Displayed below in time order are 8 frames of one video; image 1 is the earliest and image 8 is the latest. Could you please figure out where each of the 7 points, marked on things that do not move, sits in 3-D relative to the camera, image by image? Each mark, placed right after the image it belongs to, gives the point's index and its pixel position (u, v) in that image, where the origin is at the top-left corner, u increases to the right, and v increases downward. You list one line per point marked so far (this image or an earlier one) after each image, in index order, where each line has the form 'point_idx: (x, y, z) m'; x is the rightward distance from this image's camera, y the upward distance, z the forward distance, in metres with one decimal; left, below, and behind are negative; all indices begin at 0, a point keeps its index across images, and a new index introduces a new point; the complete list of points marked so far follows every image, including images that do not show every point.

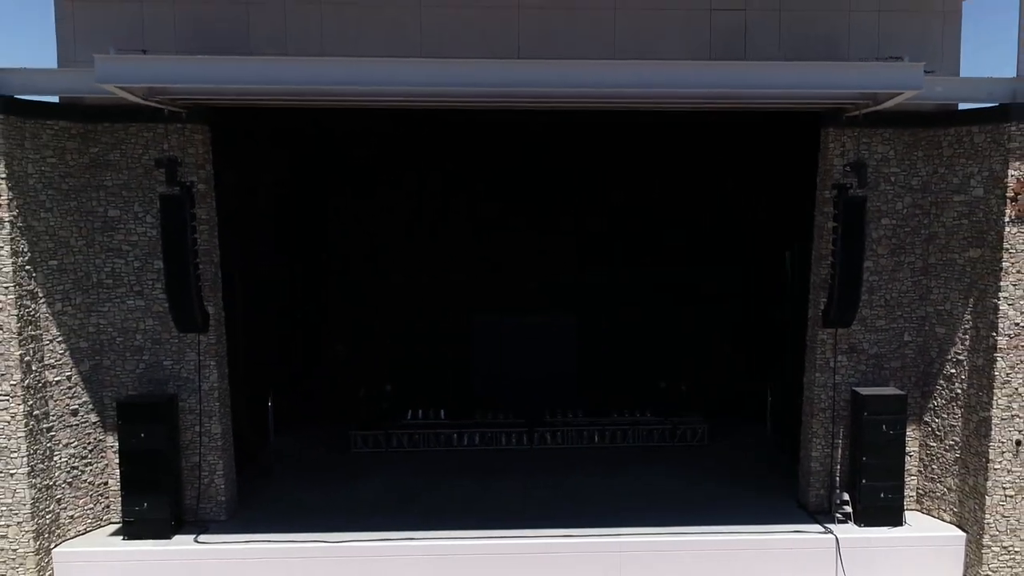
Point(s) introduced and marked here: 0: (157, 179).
0: (-5.8, +1.8, +11.5) m
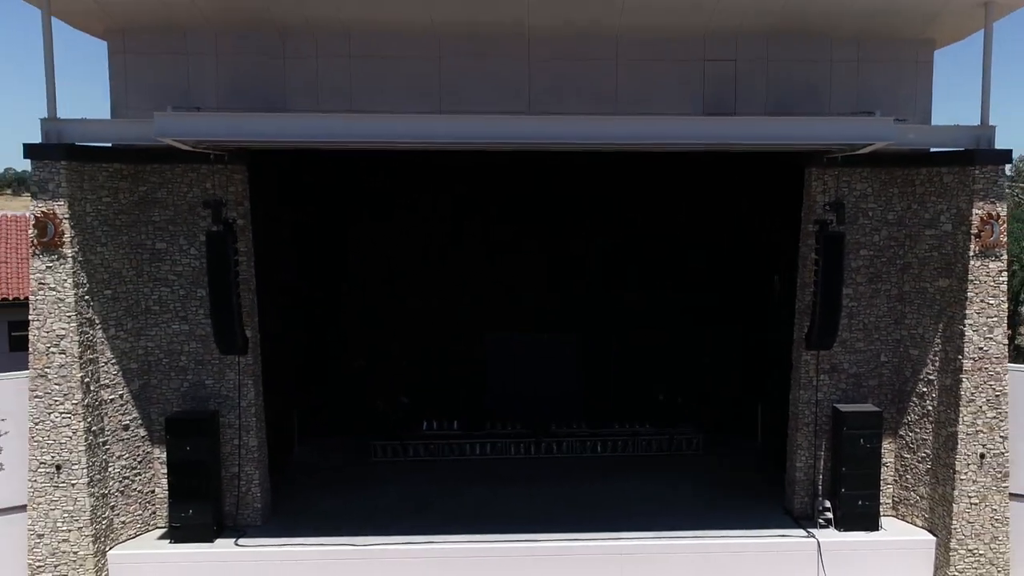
0: (-5.6, +1.3, +12.6) m
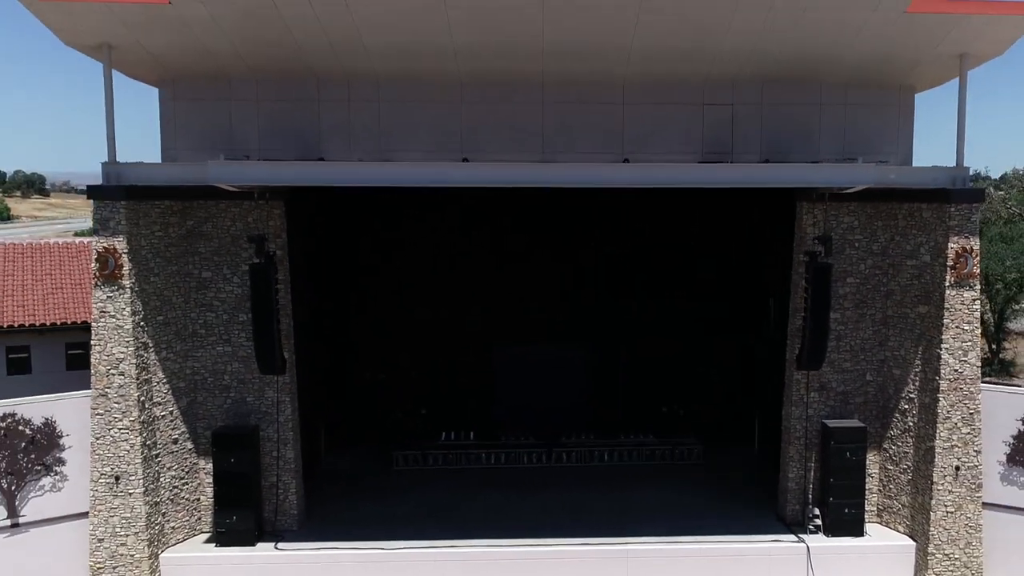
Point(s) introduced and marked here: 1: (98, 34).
0: (-5.3, +0.8, +13.8) m
1: (-7.1, +4.4, +12.1) m
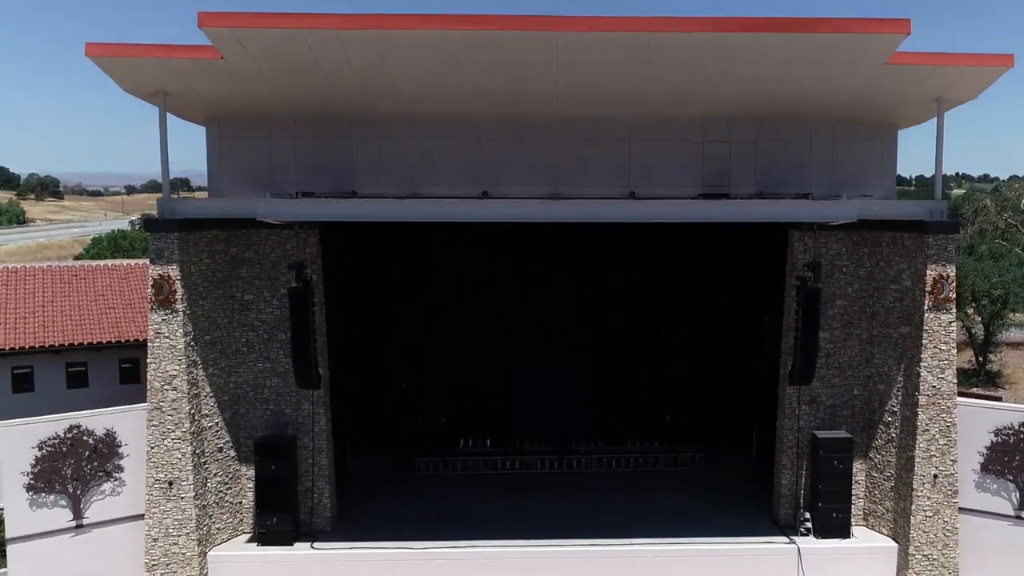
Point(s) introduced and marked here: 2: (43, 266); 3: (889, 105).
0: (-5.0, +0.3, +15.1) m
1: (-6.8, +3.9, +13.4) m
2: (-11.3, +0.5, +17.3) m
3: (+7.6, +3.7, +14.2) m
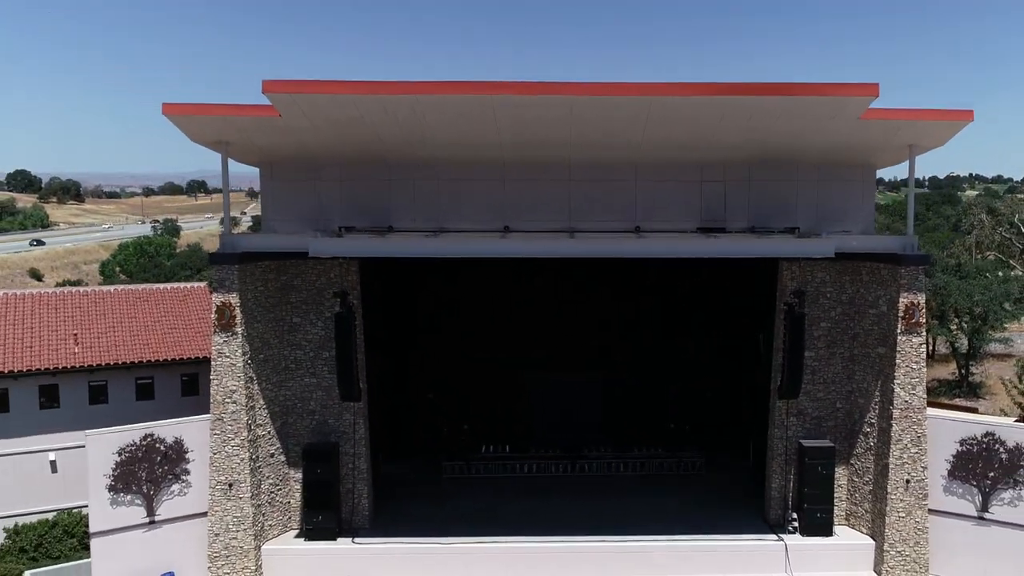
0: (-4.5, -0.2, +17.0) m
1: (-6.4, +3.3, +15.3) m
2: (-10.9, -0.1, +19.3) m
3: (+8.1, +3.1, +16.0) m
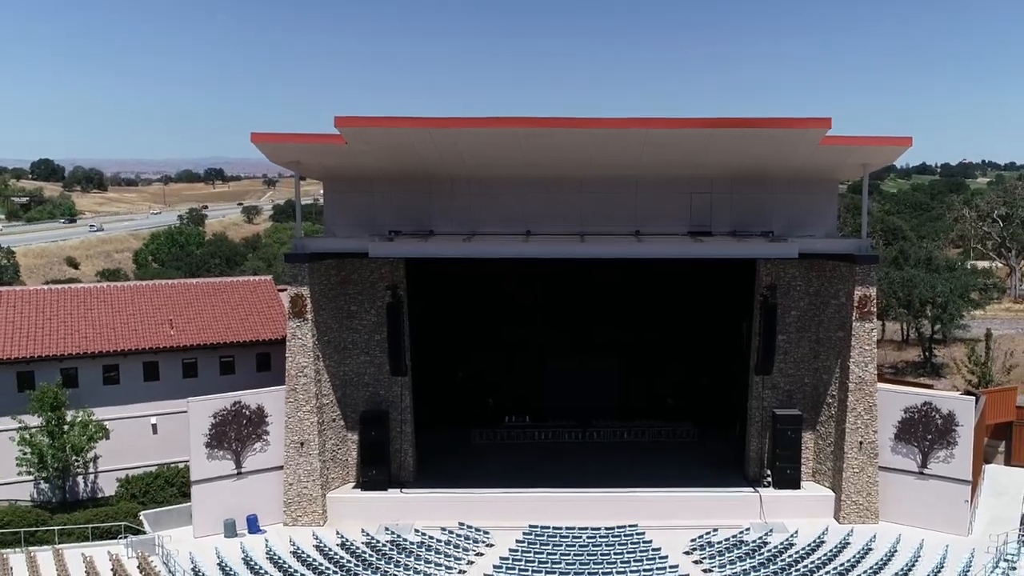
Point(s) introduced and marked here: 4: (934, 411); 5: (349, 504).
0: (-3.9, -0.1, +20.5) m
1: (-5.8, +3.5, +18.7) m
2: (-10.2, +0.2, +22.8) m
3: (+8.6, +3.3, +19.1) m
4: (+11.3, -3.3, +18.8) m
5: (-4.6, -6.1, +19.9) m
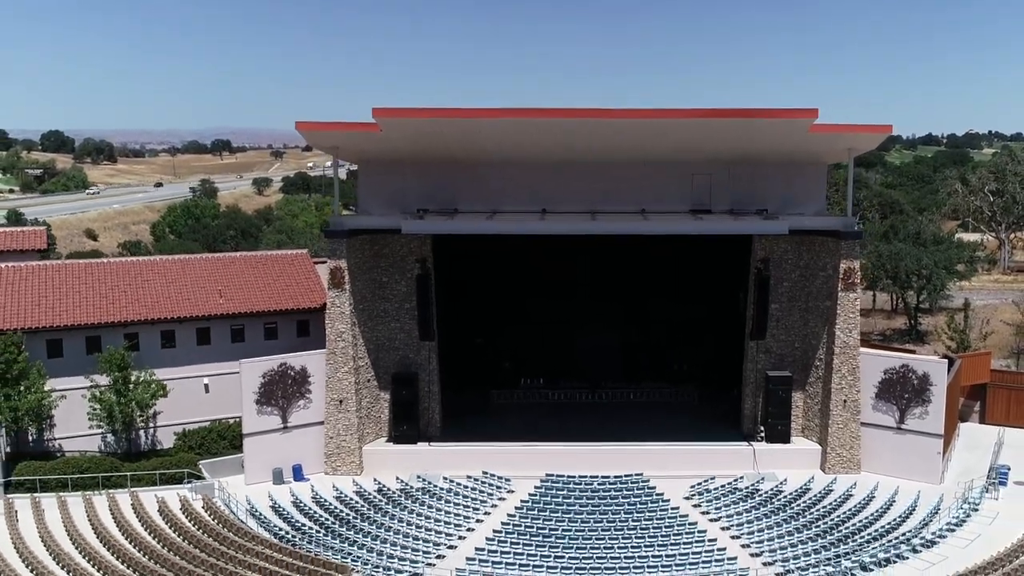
0: (-3.4, +0.8, +22.5) m
1: (-5.3, +4.3, +20.6) m
2: (-9.7, +1.1, +24.9) m
3: (+9.2, +4.0, +20.9) m
4: (+11.8, -2.5, +20.9) m
5: (-4.0, -5.3, +22.2) m
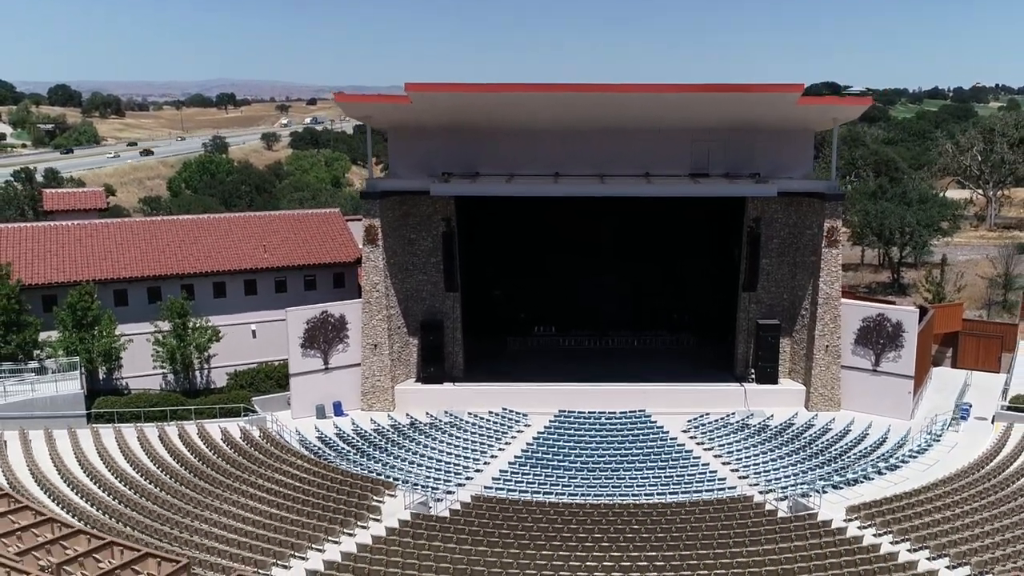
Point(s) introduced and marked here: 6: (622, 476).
0: (-2.8, +2.3, +24.8) m
1: (-4.7, +5.7, +22.7) m
2: (-9.1, +2.8, +27.2) m
3: (+9.8, +5.5, +22.9) m
4: (+12.4, -1.1, +23.3) m
5: (-3.4, -3.7, +24.9) m
6: (+3.0, -5.2, +19.4) m
